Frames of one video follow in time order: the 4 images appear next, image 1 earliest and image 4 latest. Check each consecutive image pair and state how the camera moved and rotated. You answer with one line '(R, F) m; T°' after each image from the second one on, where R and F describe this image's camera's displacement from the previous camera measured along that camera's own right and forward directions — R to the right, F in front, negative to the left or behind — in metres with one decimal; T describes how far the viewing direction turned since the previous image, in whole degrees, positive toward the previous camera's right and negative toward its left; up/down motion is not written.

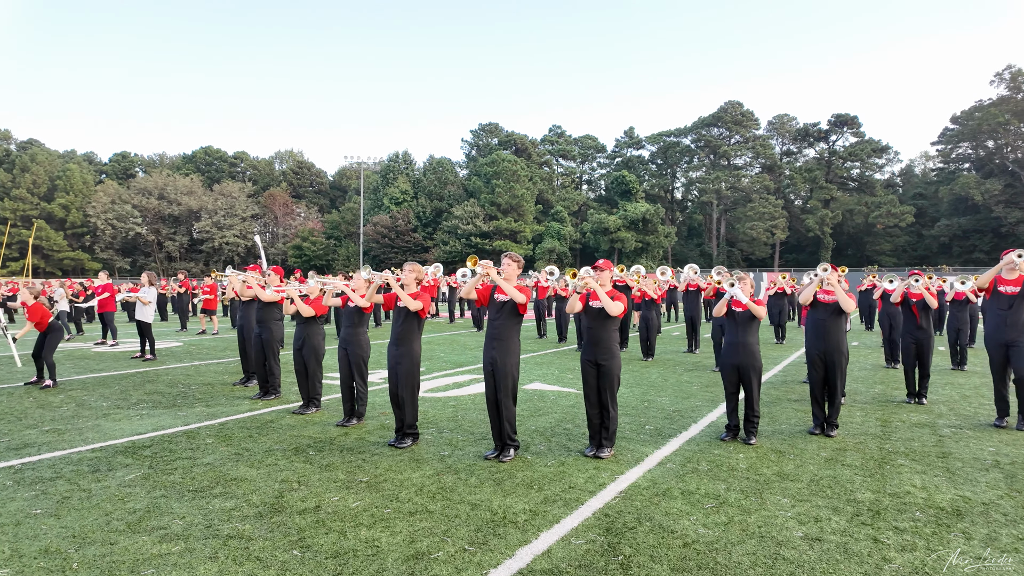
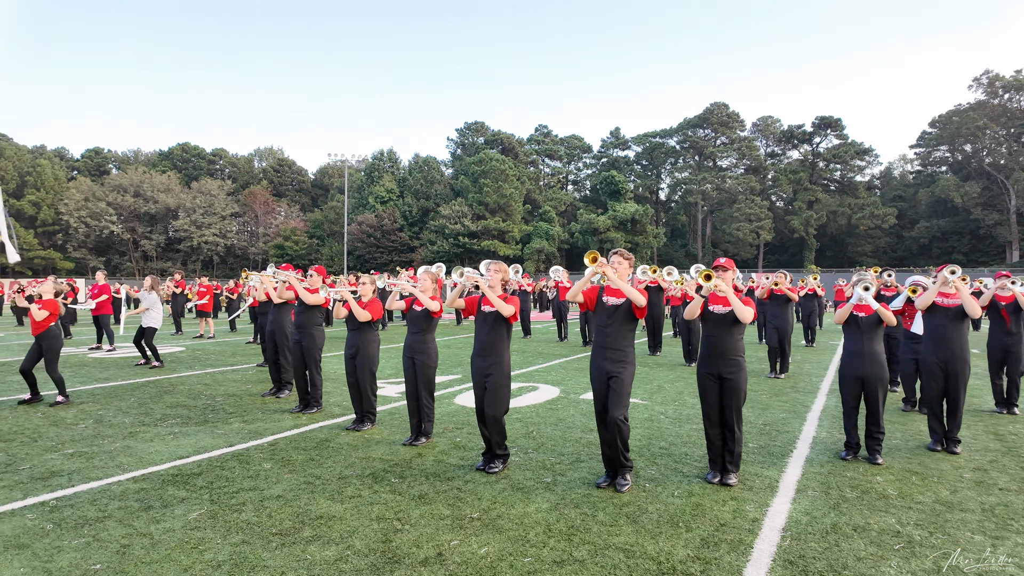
(-1.0, +0.6) m; +2°
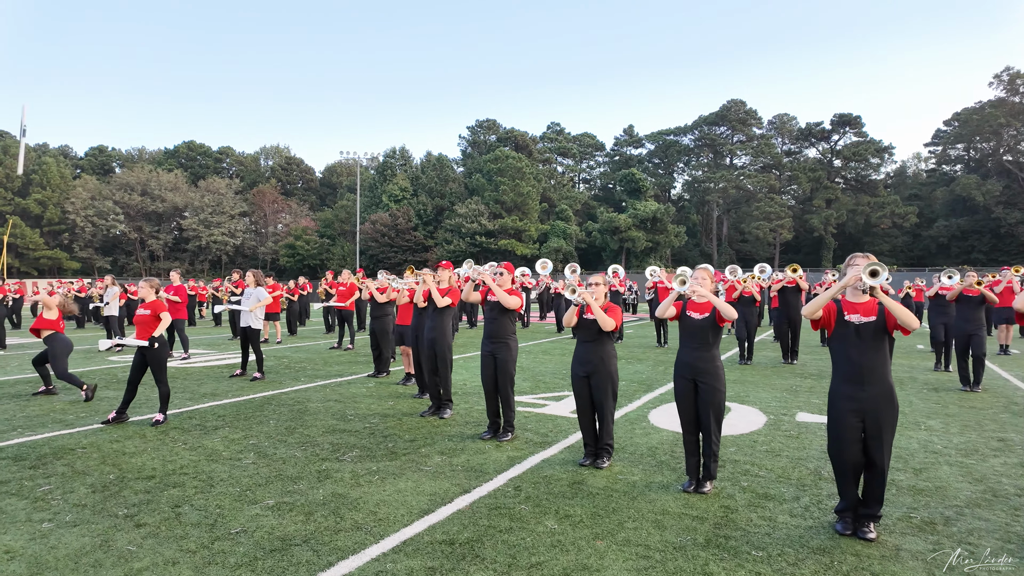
(-2.1, +1.1) m; 0°
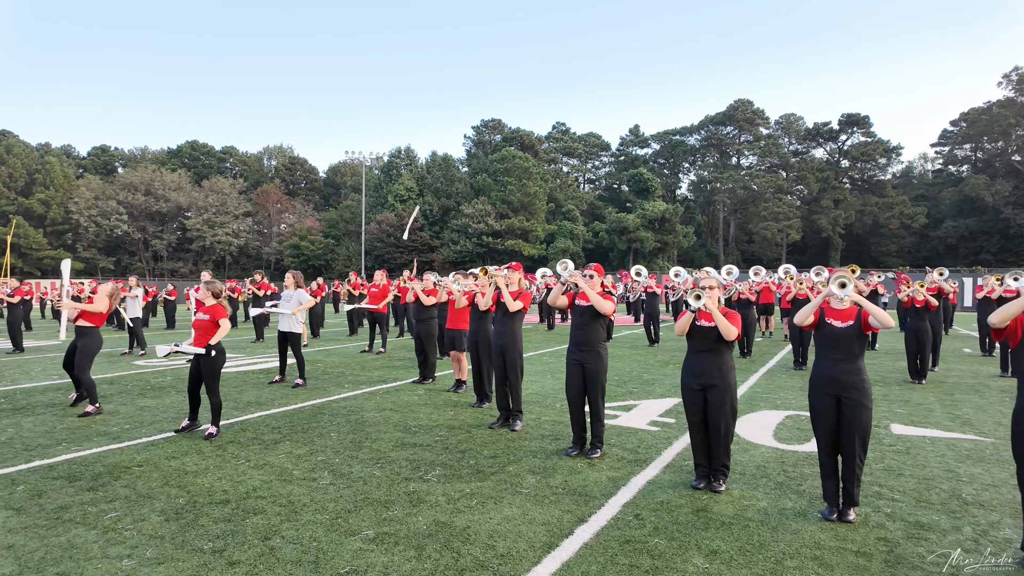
(-0.7, +0.4) m; 0°
